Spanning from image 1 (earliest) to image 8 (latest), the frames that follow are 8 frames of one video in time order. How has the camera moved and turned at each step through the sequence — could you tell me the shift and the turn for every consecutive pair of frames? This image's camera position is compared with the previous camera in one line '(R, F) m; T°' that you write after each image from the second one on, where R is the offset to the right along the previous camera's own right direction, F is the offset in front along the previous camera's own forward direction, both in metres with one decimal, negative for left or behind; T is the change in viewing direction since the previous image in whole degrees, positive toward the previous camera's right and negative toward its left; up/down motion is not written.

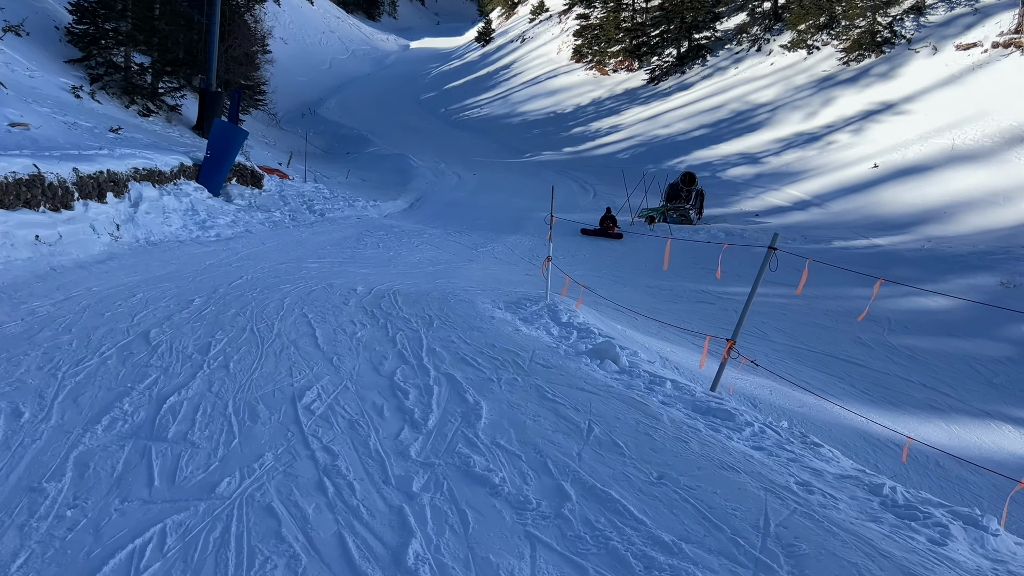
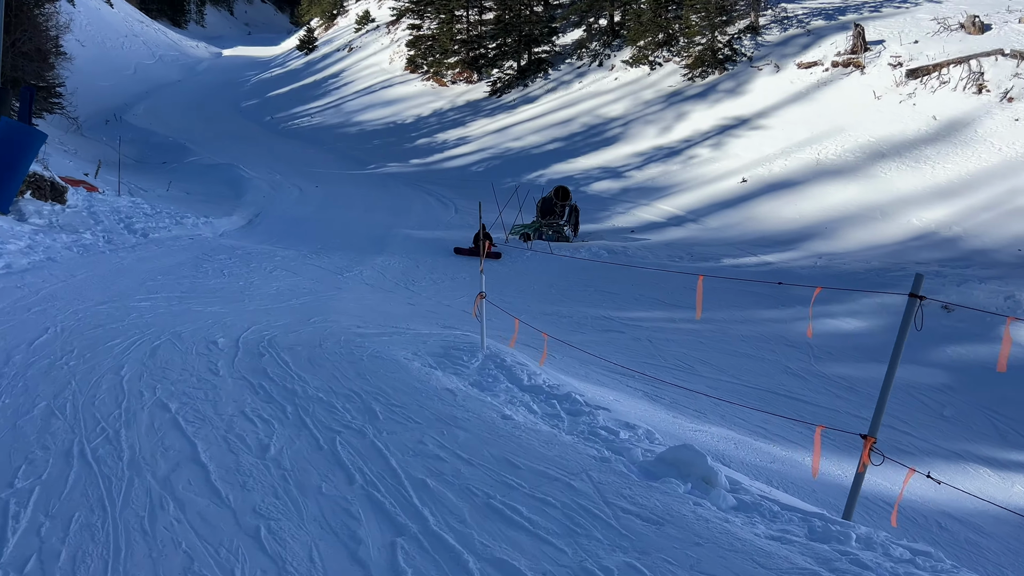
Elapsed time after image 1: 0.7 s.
(-0.7, +2.1) m; +11°
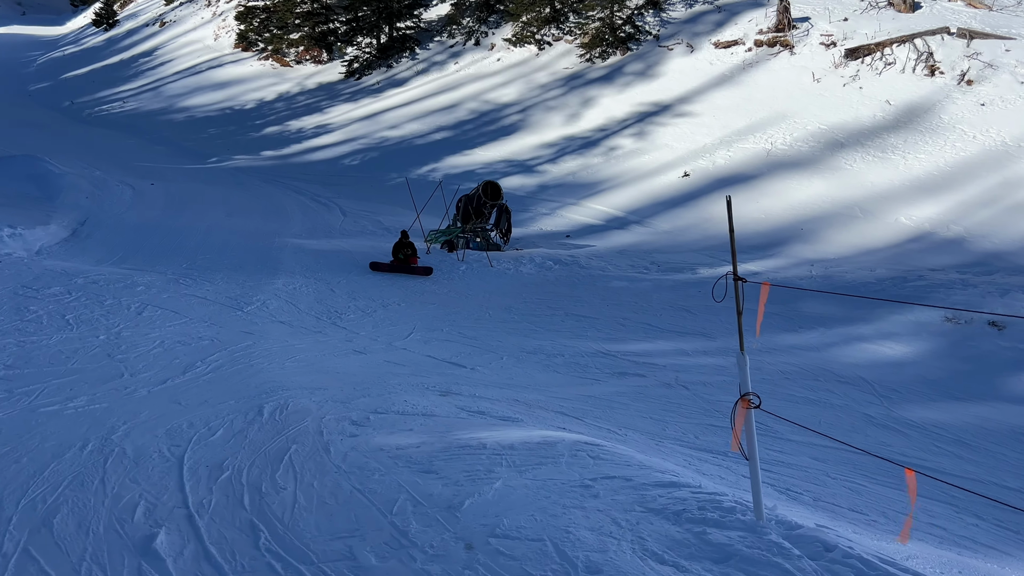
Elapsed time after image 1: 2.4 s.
(-1.5, +3.5) m; +12°
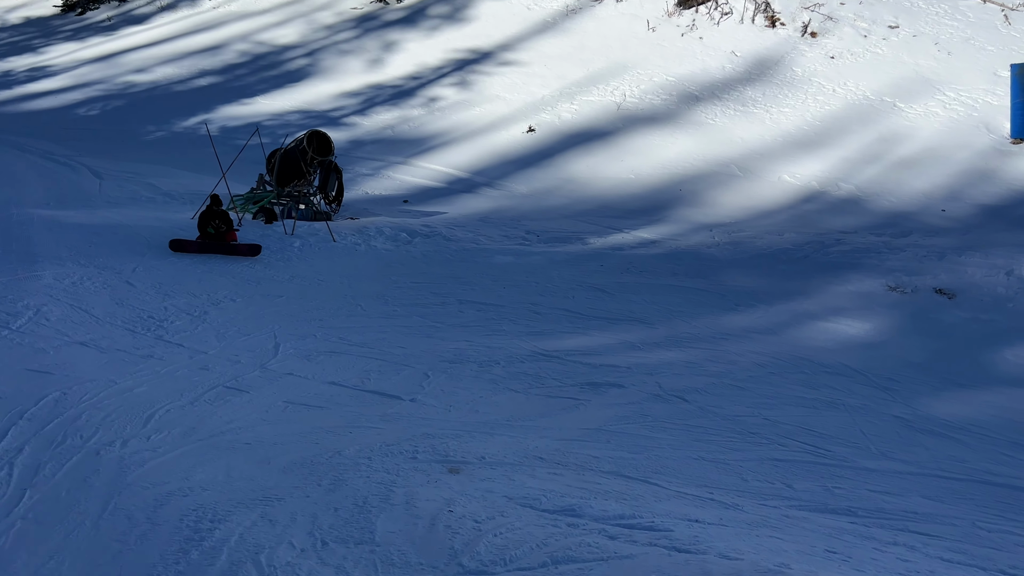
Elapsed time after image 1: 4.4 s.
(-1.3, +2.9) m; +17°
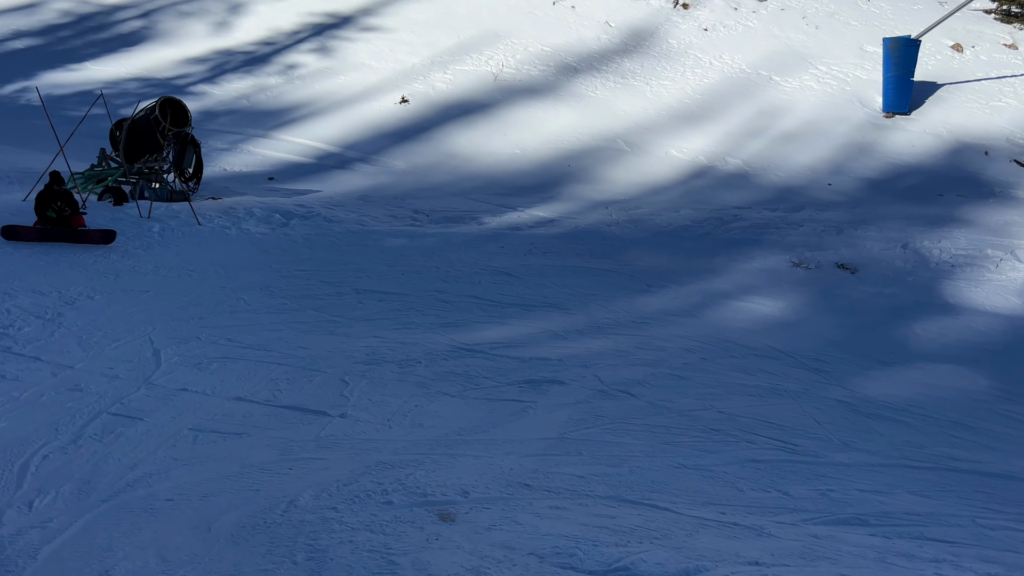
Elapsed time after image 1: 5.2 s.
(-0.5, +0.8) m; +10°
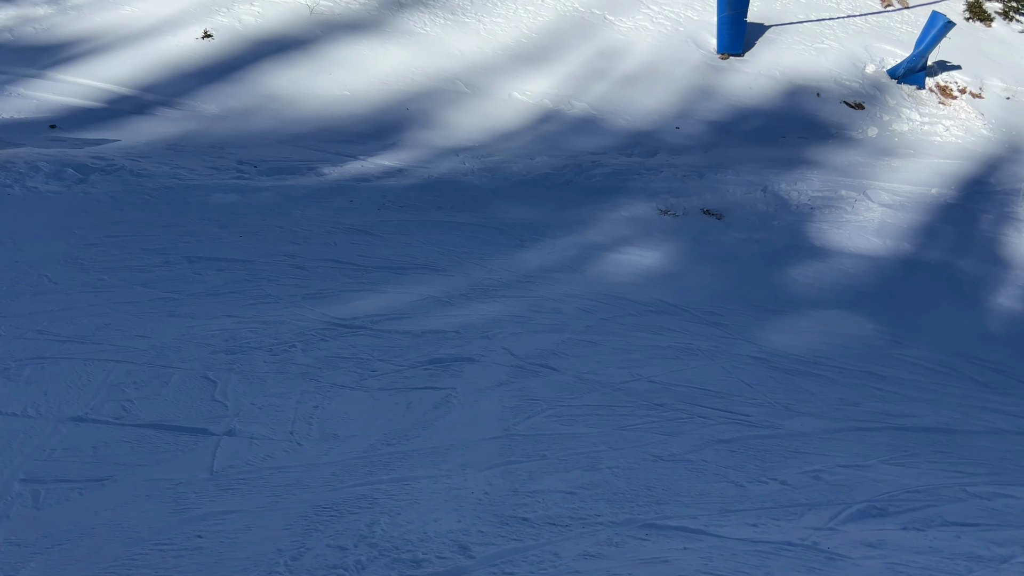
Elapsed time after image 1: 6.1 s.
(-0.5, +1.0) m; +13°
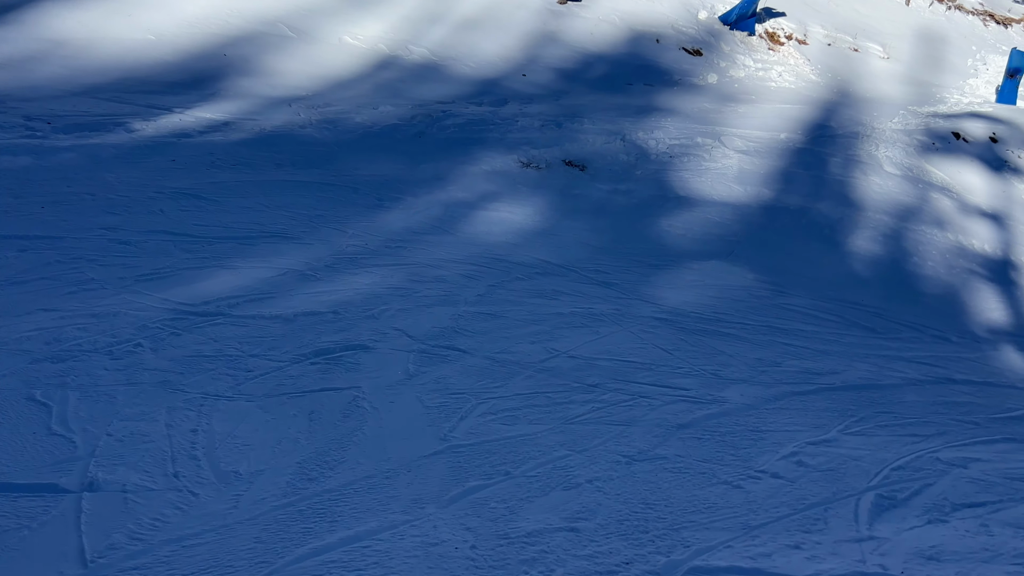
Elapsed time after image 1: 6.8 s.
(-0.4, +0.8) m; +12°
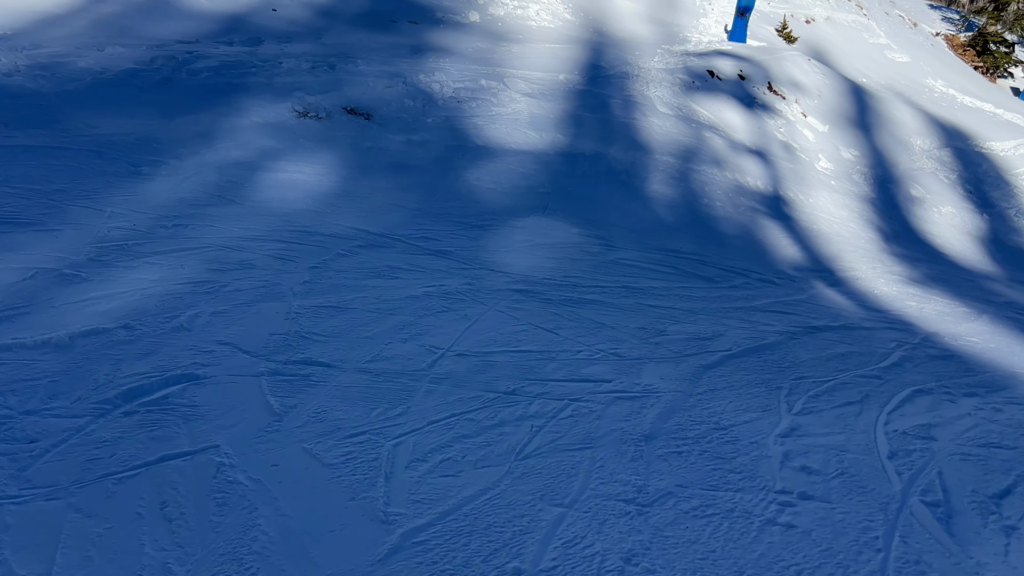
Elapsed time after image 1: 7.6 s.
(-0.5, +1.0) m; +17°
